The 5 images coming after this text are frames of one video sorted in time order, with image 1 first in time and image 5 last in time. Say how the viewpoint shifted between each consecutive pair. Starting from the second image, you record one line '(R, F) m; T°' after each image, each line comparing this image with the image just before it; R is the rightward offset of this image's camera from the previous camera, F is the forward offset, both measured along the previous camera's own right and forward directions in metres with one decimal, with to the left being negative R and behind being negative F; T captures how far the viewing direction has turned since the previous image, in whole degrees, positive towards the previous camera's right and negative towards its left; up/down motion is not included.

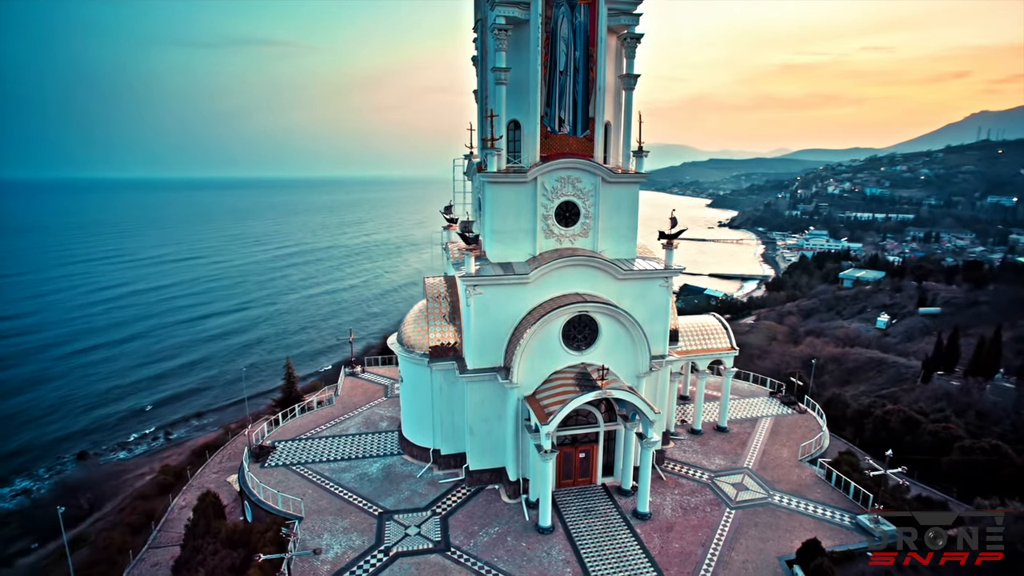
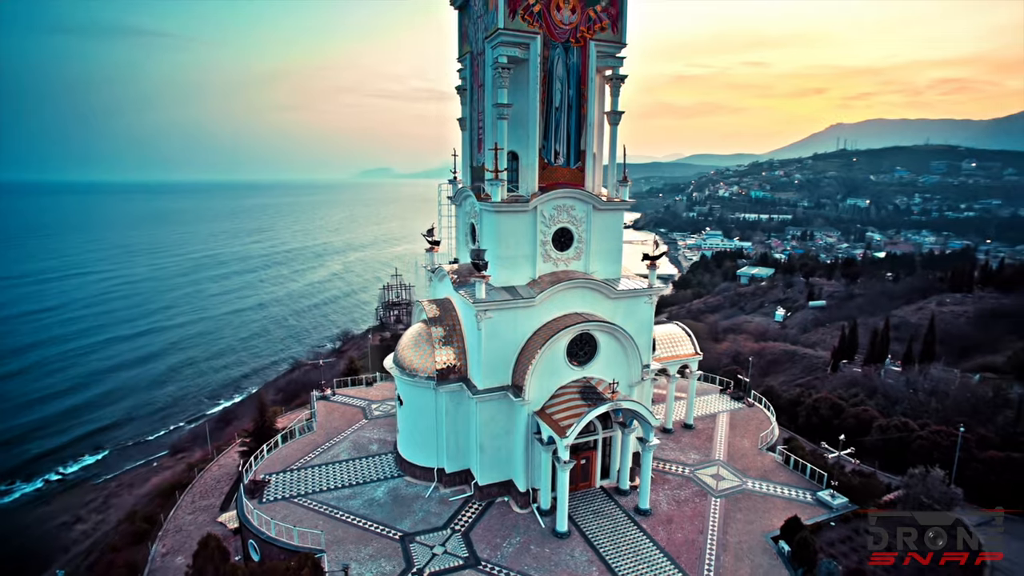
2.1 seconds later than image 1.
(-2.7, -0.6) m; +10°
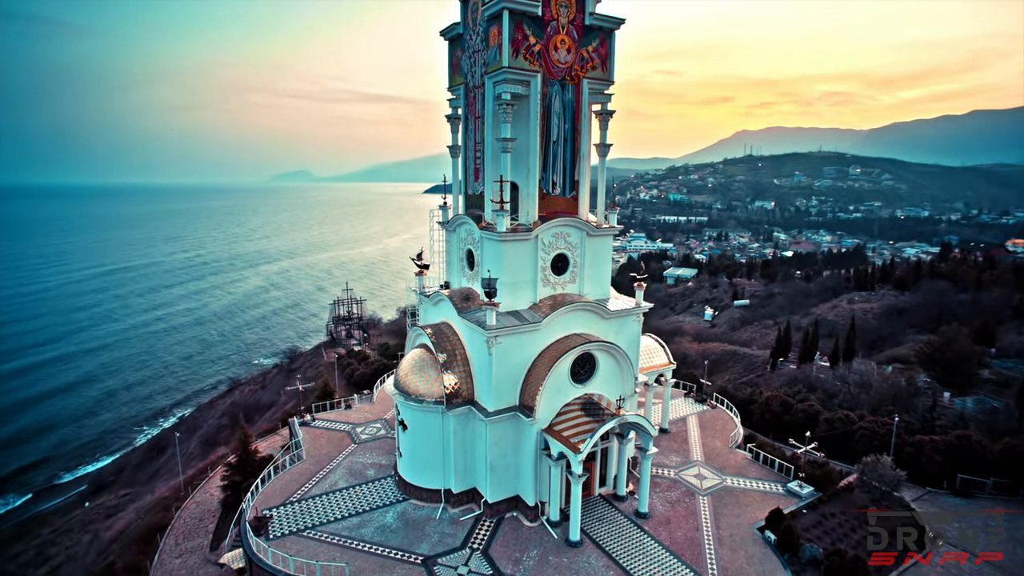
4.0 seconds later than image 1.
(-2.3, -0.6) m; +8°
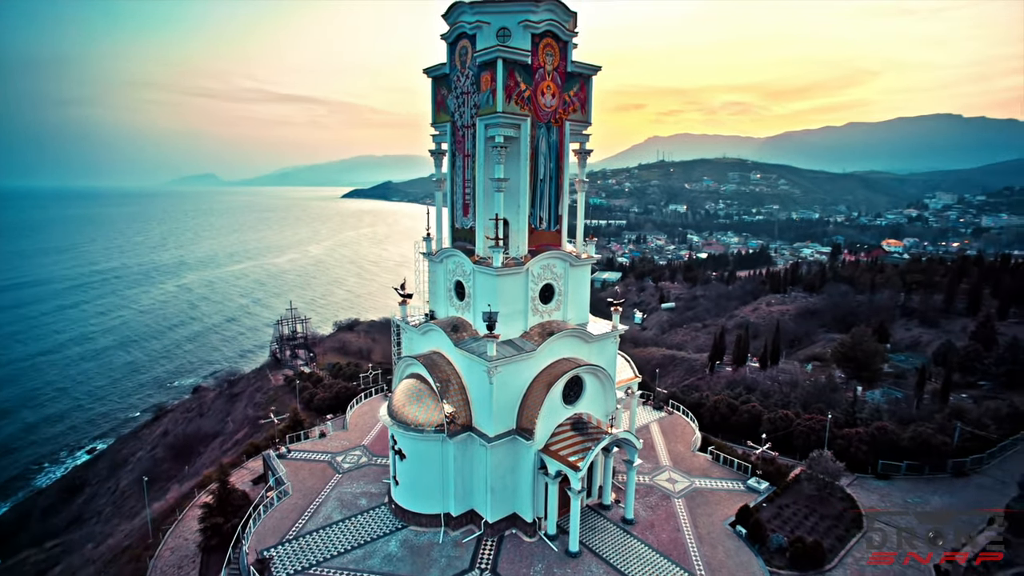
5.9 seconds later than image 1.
(-2.2, -0.8) m; +8°
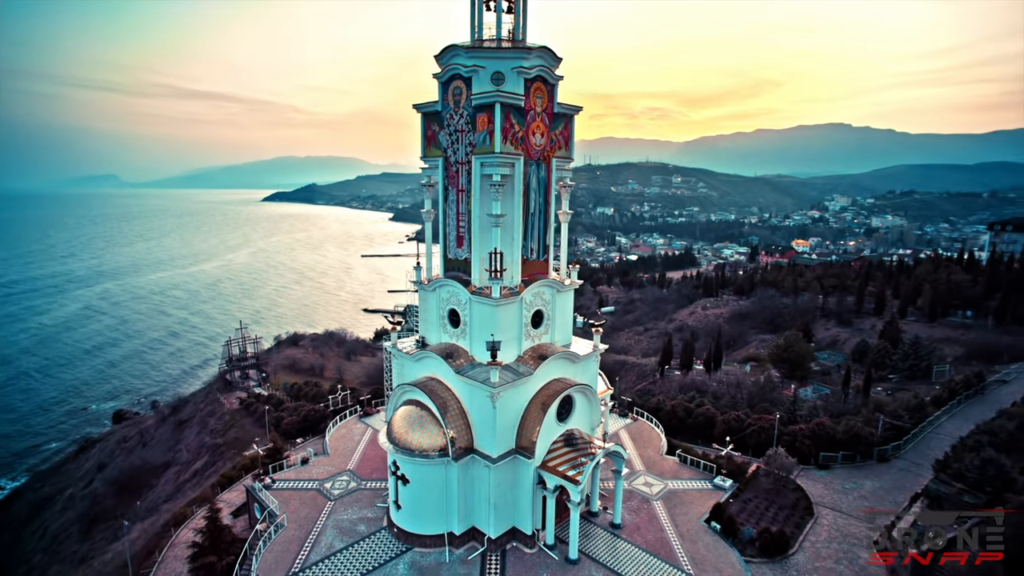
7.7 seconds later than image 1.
(-2.2, -1.0) m; +7°
